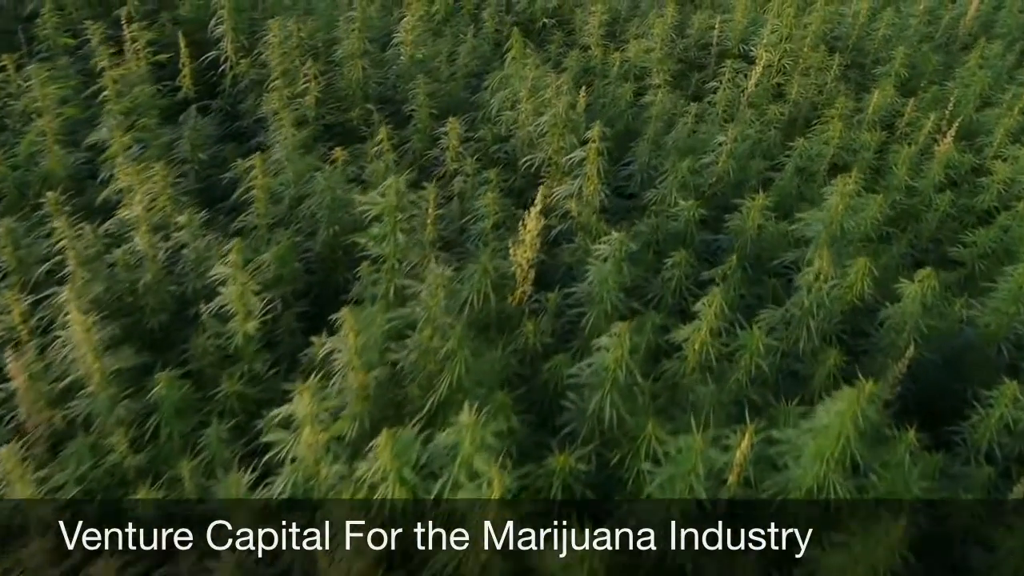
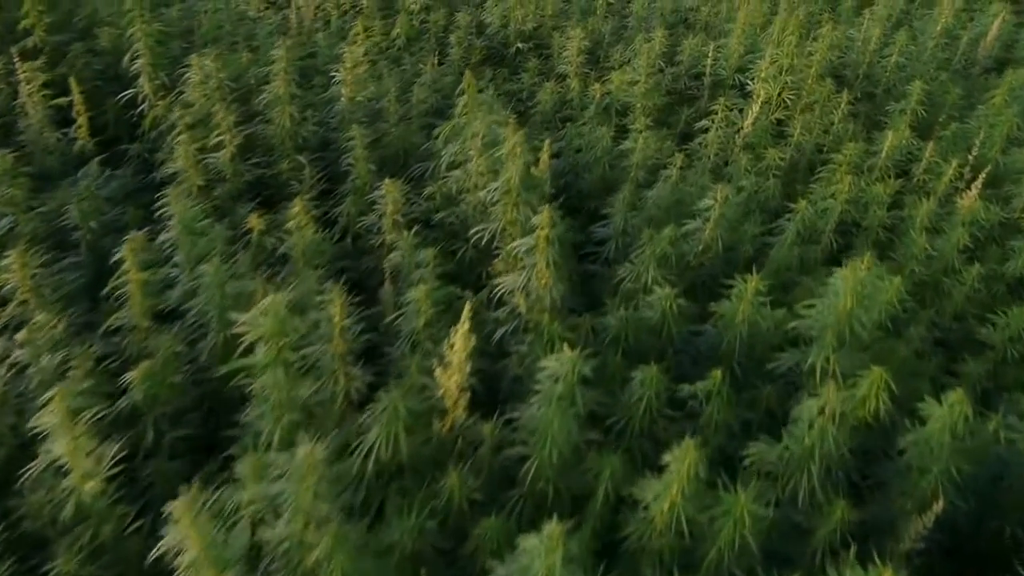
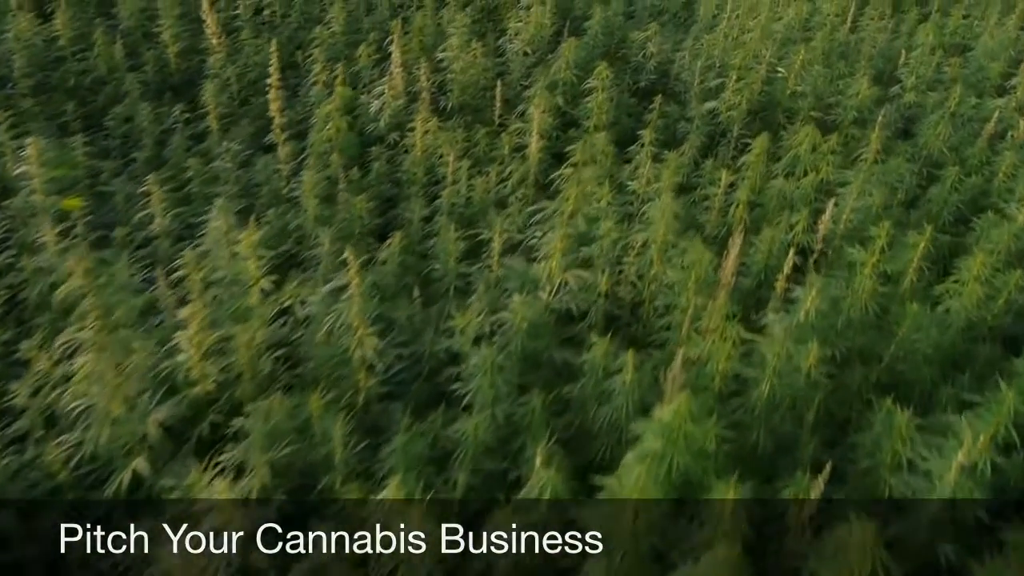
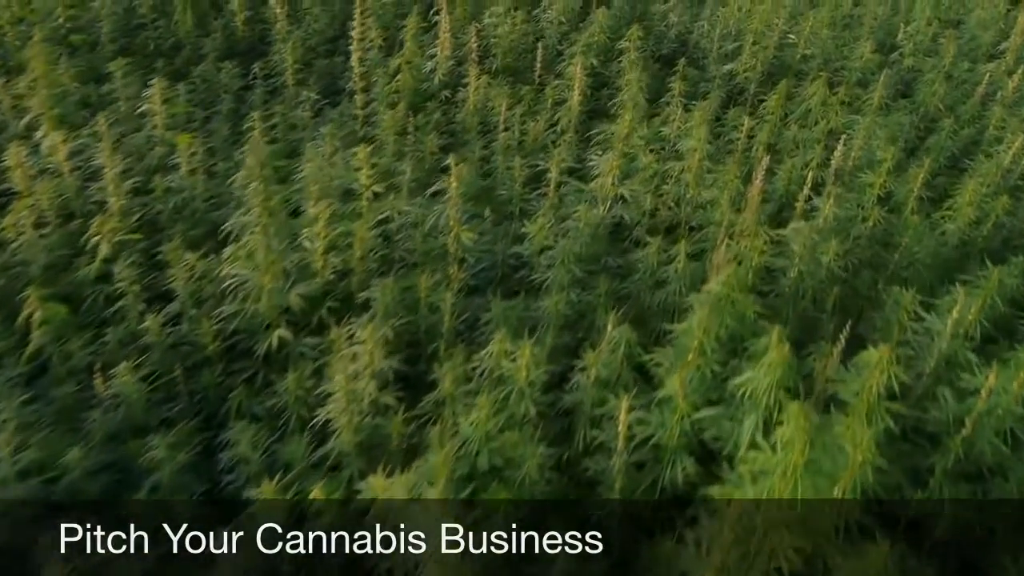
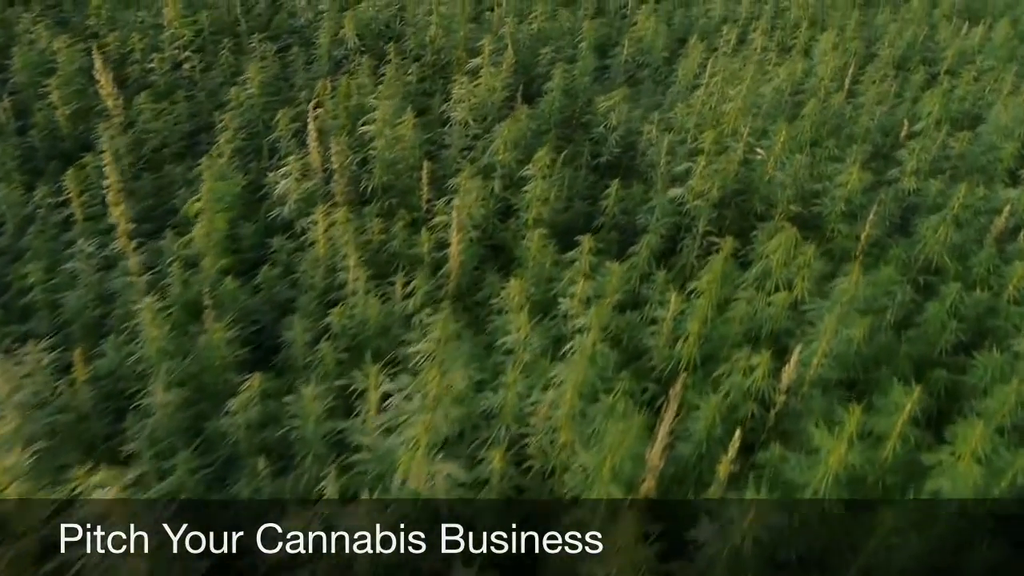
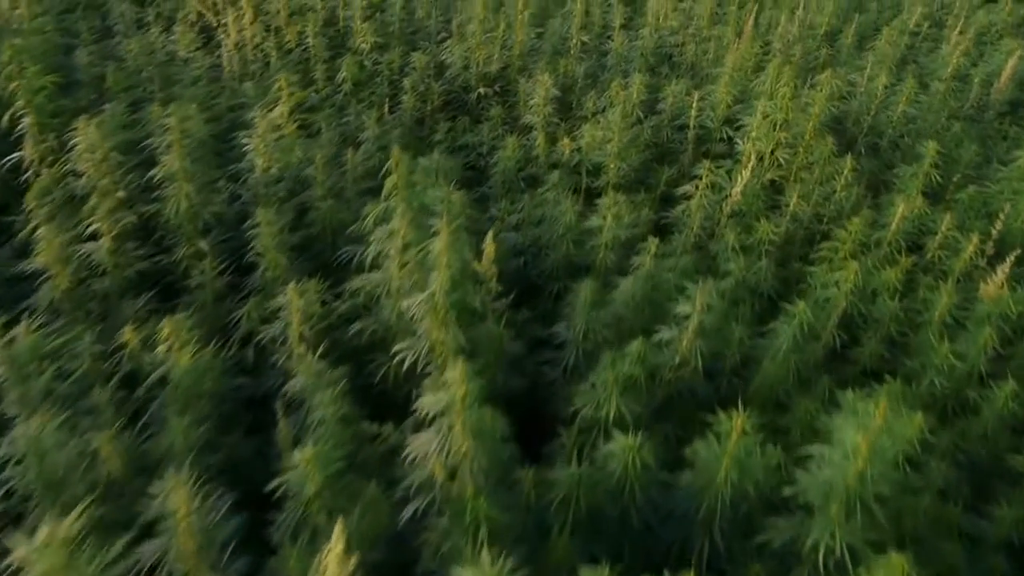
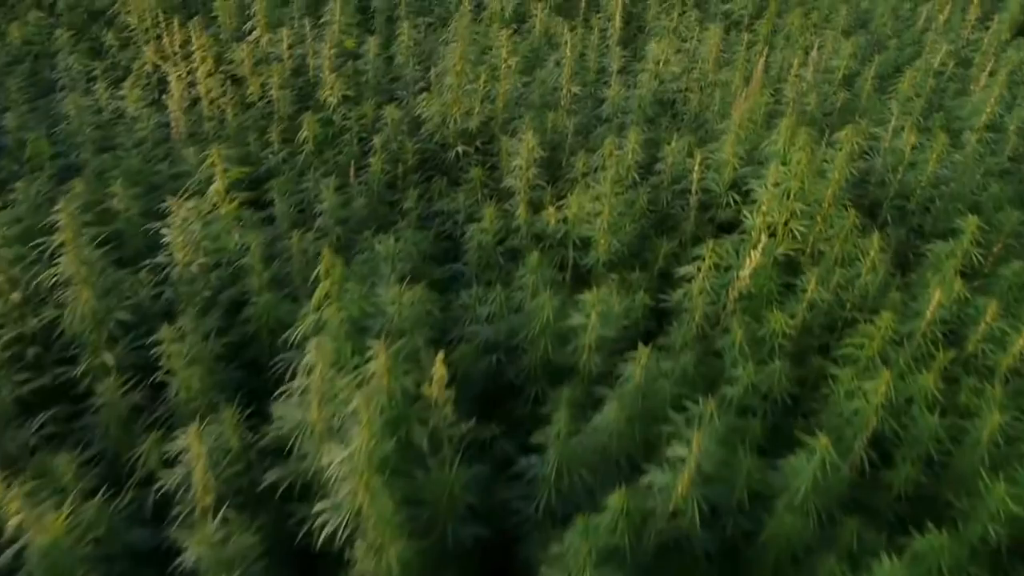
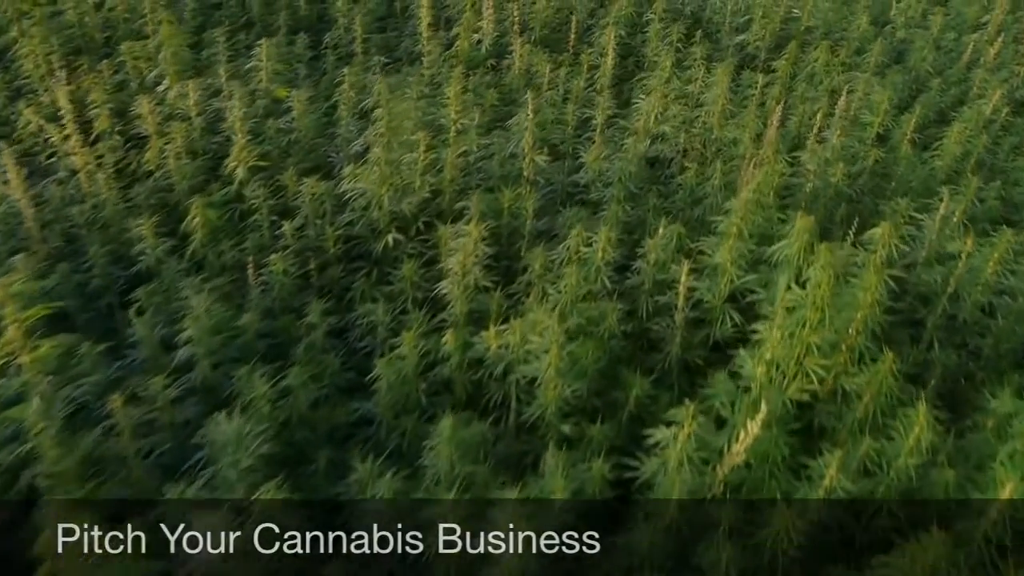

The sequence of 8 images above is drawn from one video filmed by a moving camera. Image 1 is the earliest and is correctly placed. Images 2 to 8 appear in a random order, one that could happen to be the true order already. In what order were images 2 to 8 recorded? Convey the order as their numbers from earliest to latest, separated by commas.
2, 6, 7, 8, 4, 3, 5
